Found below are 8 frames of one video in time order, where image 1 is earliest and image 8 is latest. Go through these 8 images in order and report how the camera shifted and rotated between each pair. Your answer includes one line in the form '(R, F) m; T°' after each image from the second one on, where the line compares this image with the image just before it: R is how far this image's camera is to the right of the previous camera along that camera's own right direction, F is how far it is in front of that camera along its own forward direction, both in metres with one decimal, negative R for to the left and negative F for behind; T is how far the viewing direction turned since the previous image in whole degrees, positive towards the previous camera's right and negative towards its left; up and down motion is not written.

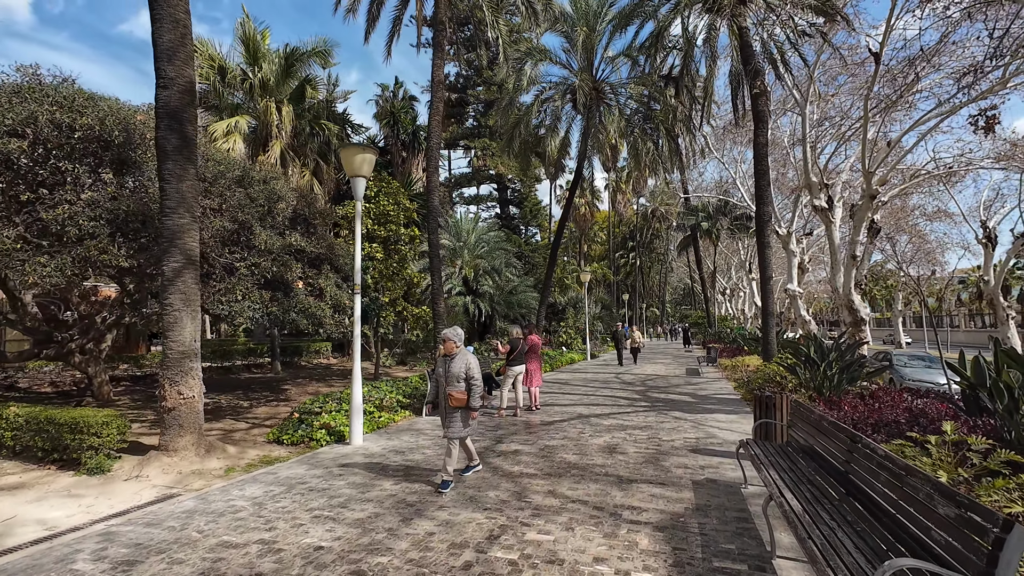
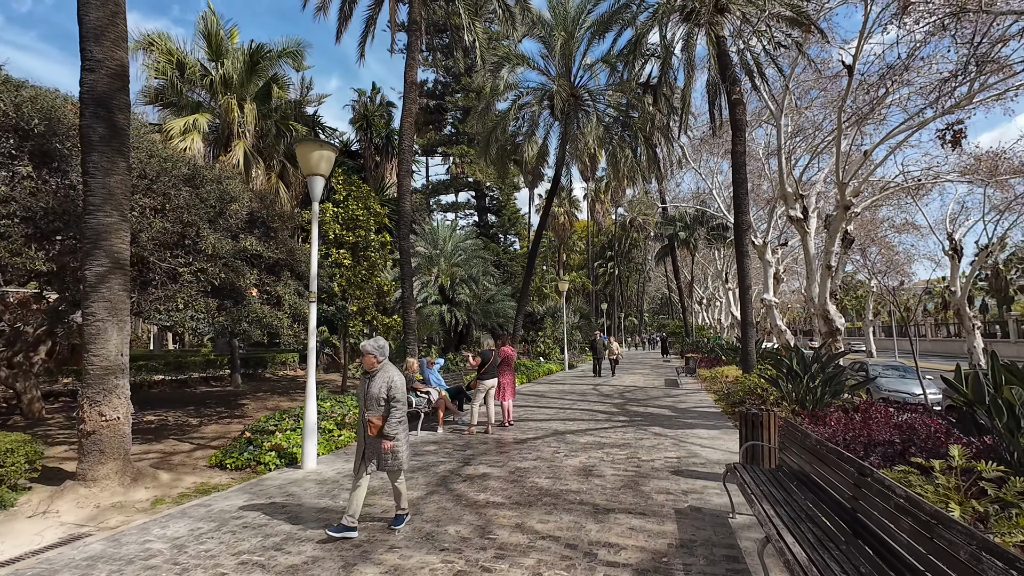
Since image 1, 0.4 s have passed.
(+0.1, +0.4) m; +2°
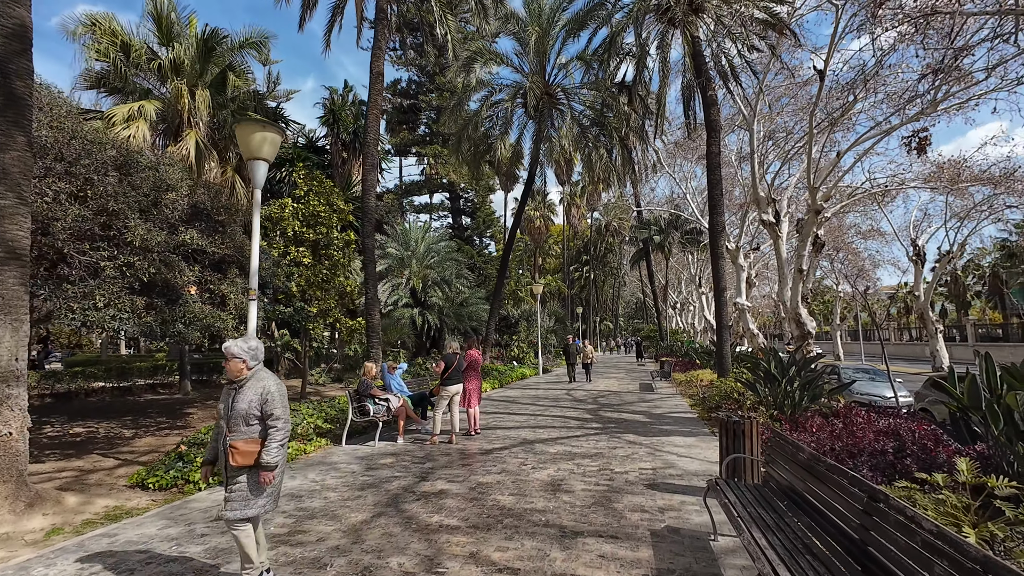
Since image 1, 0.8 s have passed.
(+0.2, +0.5) m; +3°
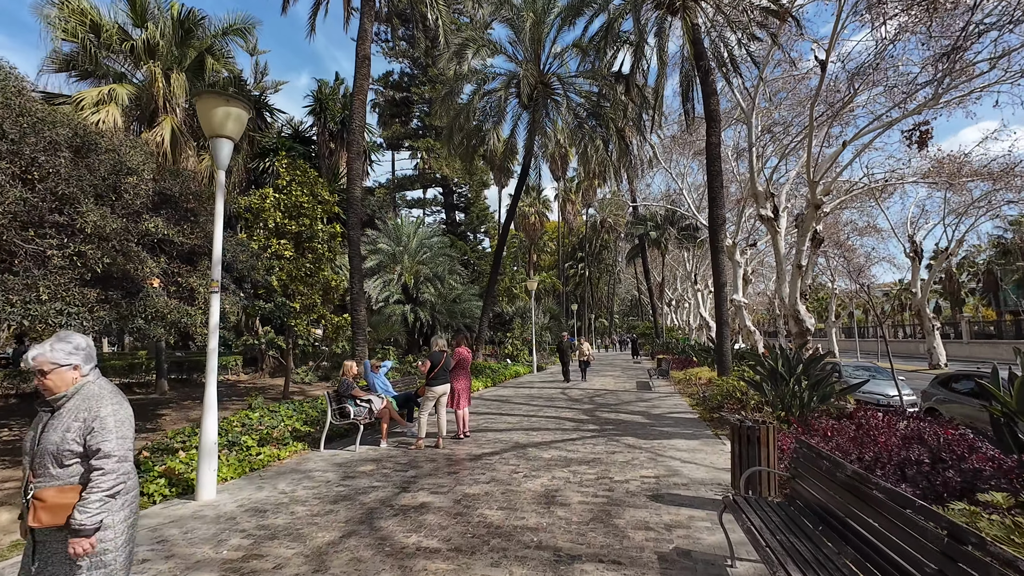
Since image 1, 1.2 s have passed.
(+0.1, +0.5) m; +1°
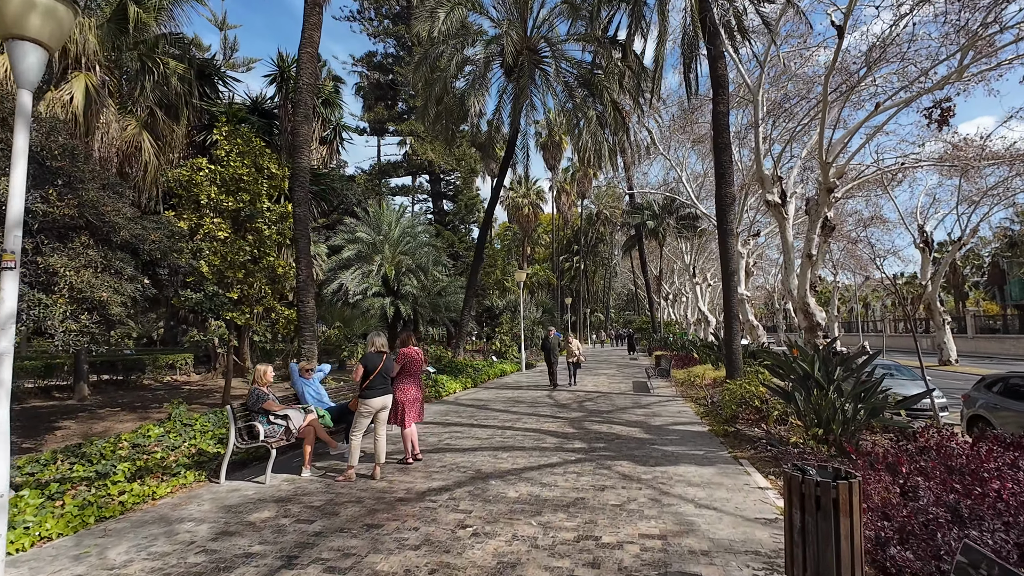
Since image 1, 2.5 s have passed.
(+0.4, +1.6) m; 0°
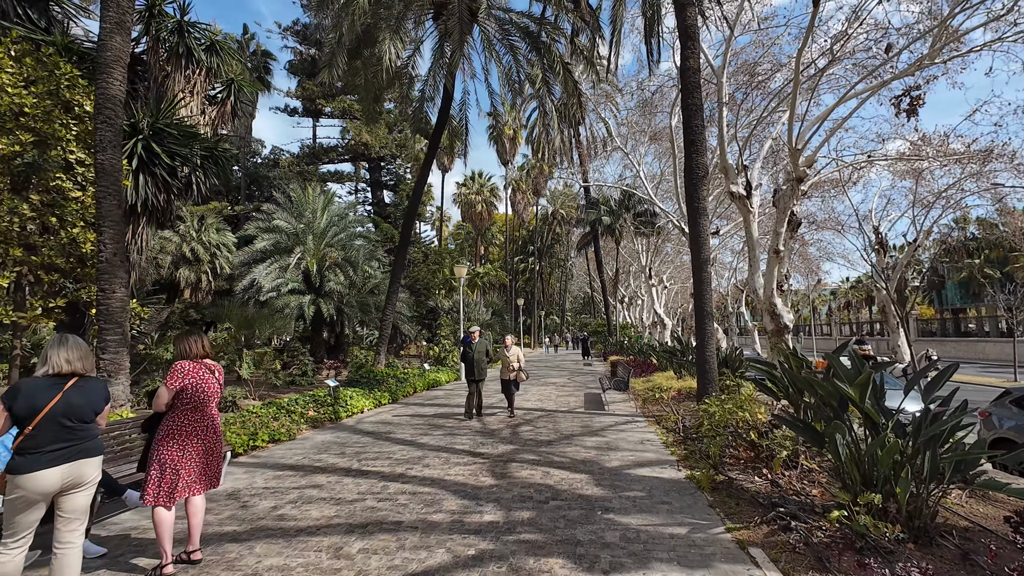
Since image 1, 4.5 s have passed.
(+0.7, +2.4) m; +5°
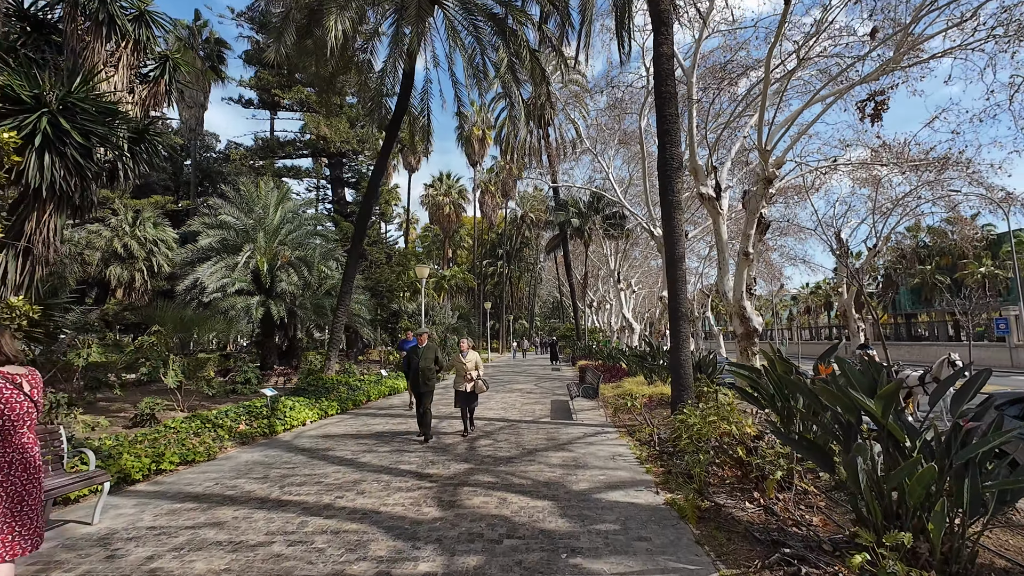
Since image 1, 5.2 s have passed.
(+0.2, +0.8) m; +4°
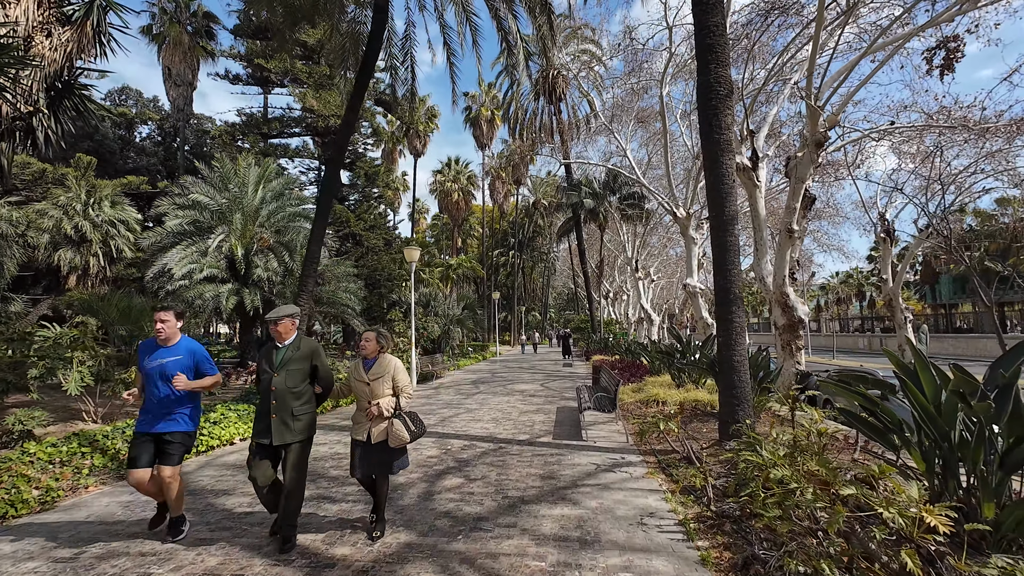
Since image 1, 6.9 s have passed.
(+0.4, +2.2) m; -2°
